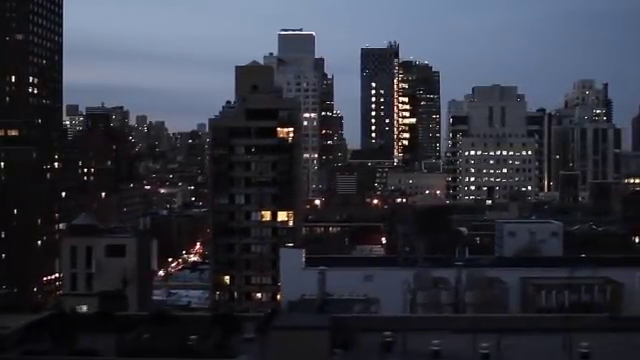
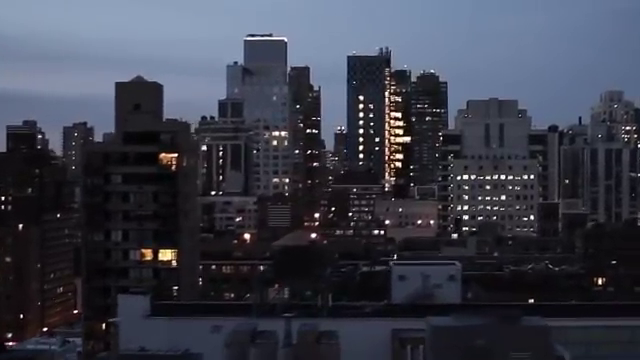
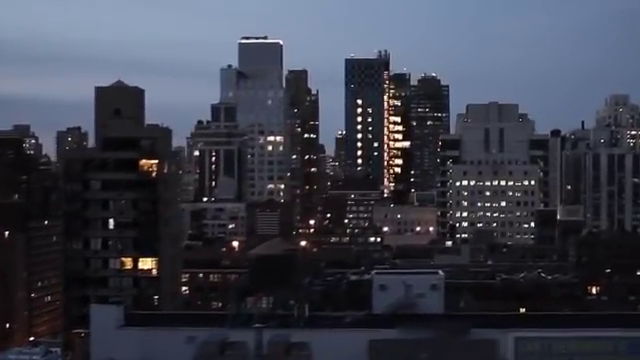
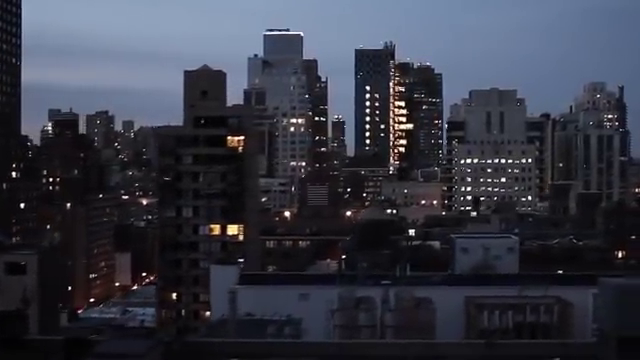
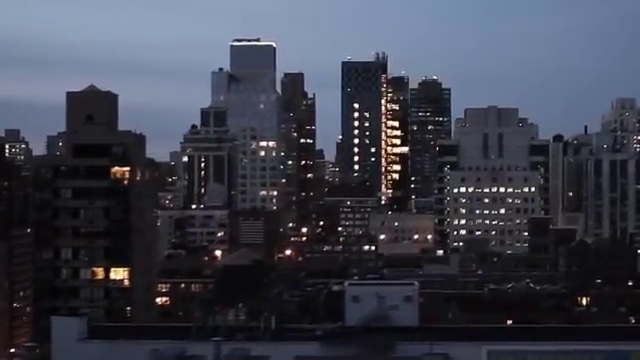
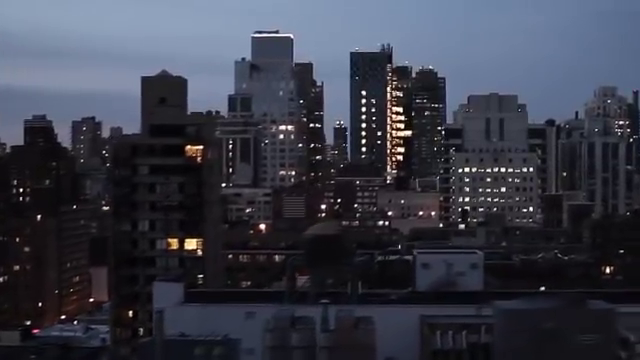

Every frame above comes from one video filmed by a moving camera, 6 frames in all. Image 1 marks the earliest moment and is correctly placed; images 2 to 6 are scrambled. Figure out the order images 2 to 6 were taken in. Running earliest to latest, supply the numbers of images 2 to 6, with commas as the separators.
4, 6, 2, 3, 5
